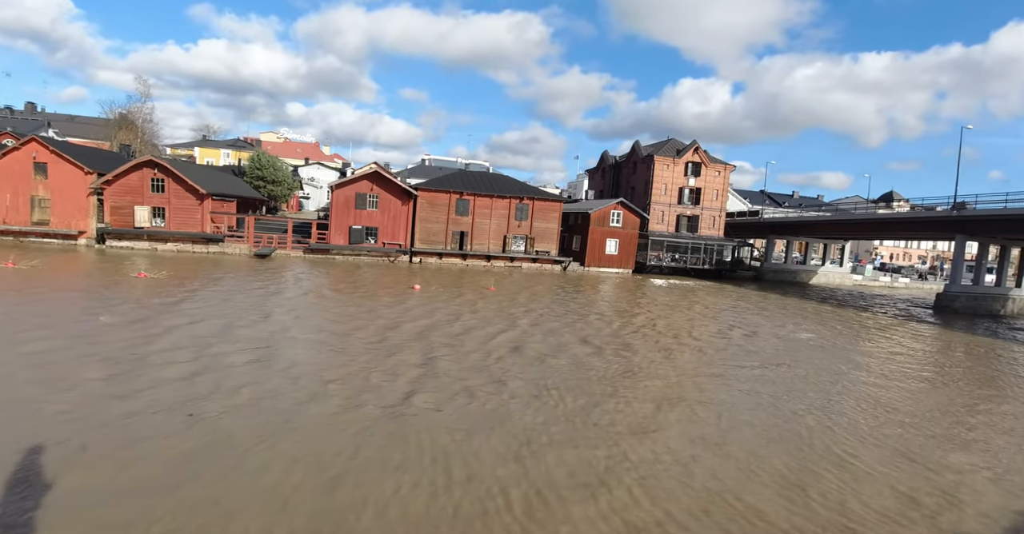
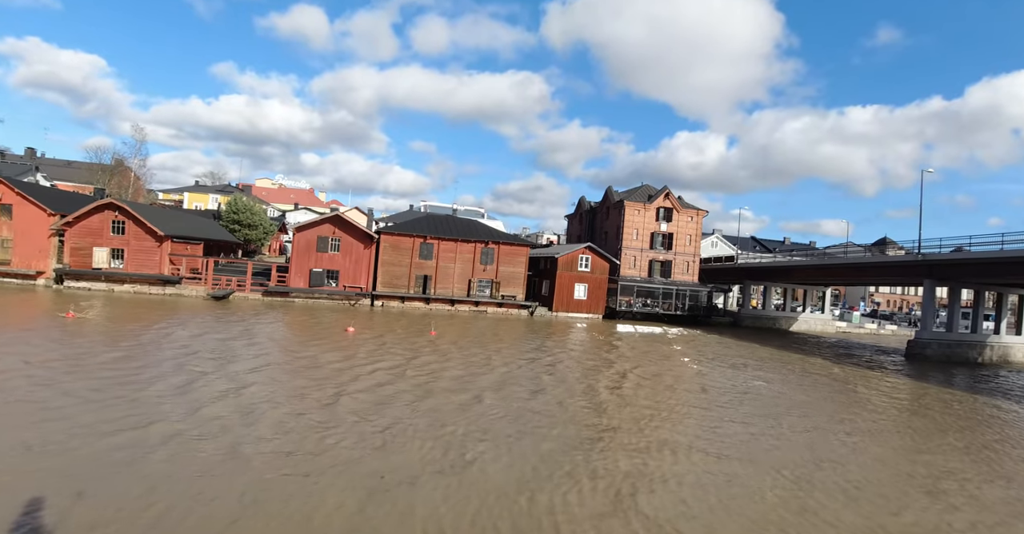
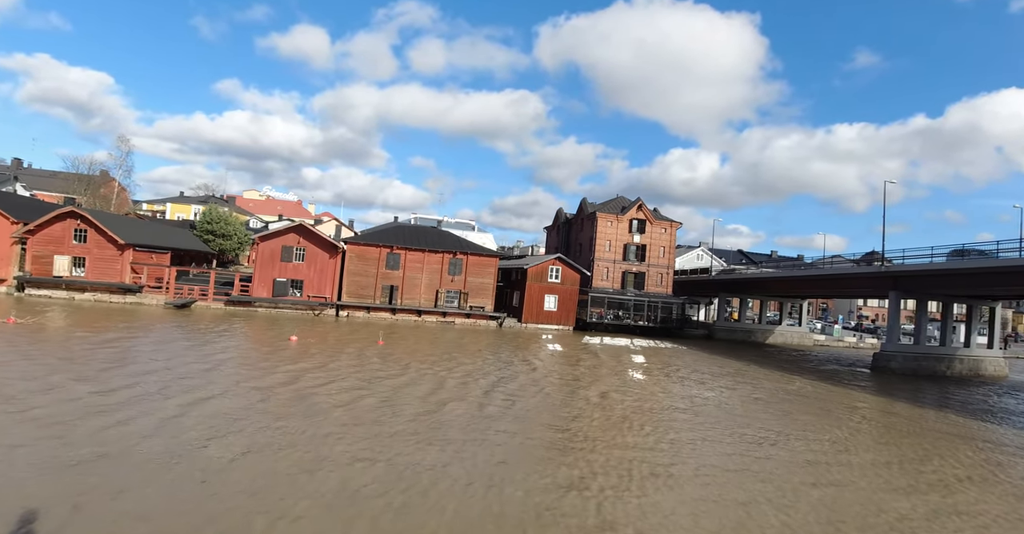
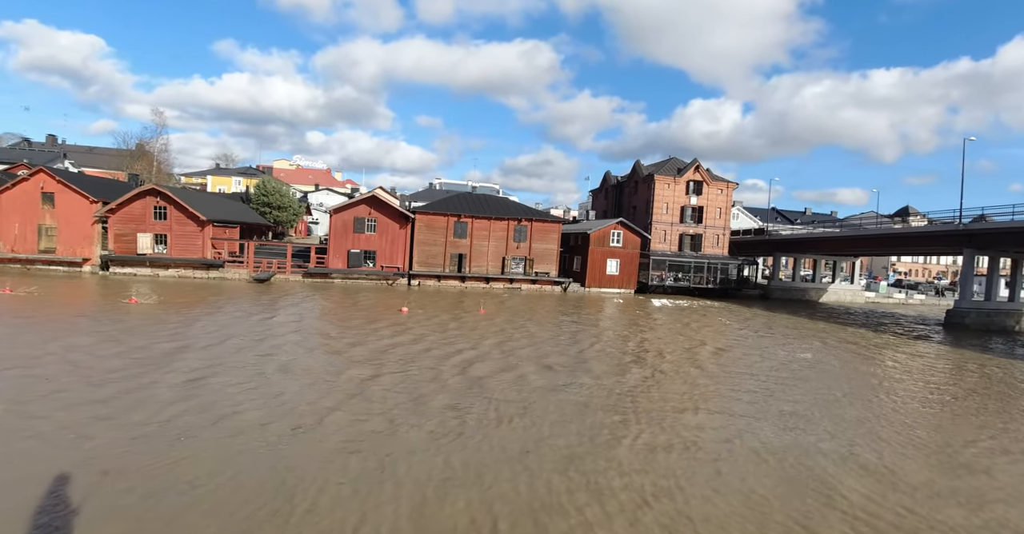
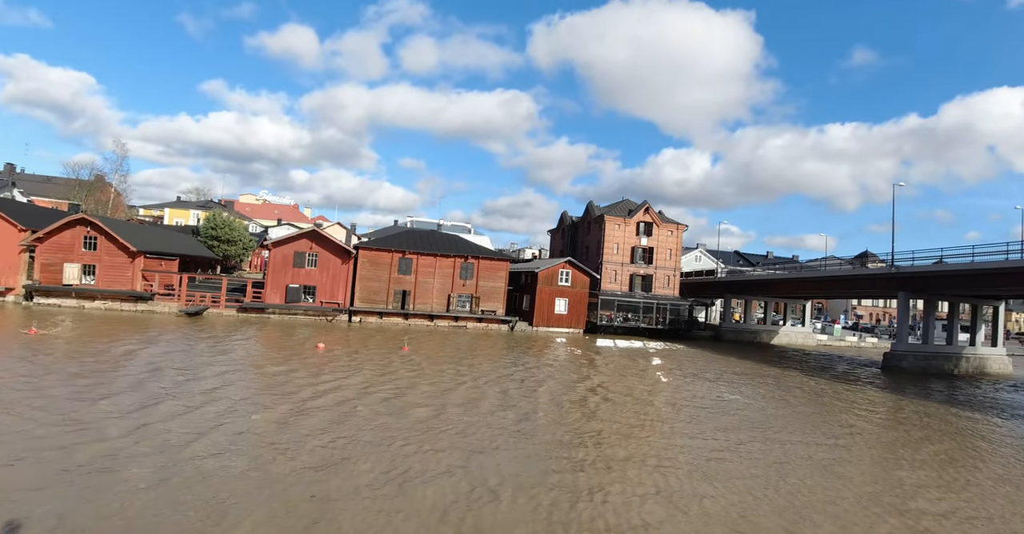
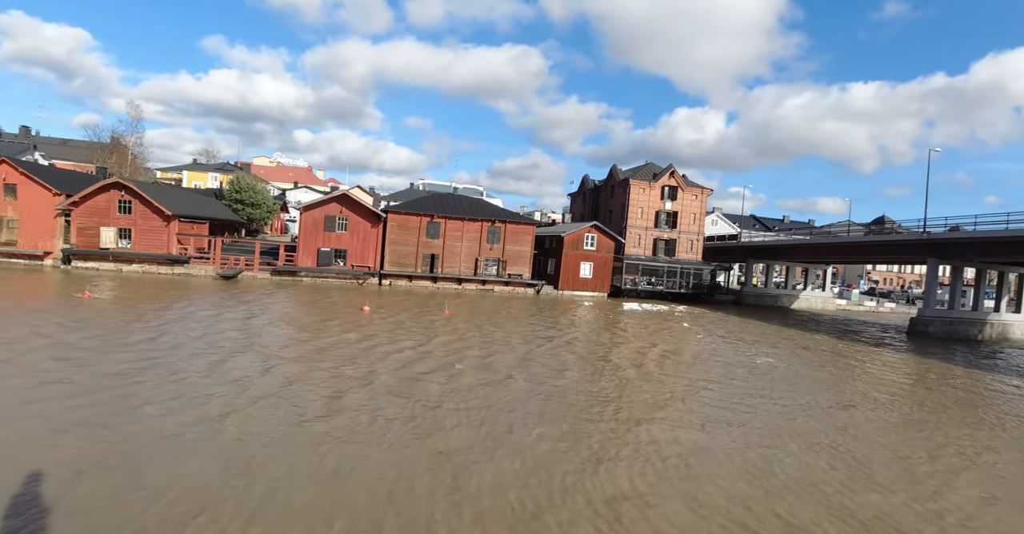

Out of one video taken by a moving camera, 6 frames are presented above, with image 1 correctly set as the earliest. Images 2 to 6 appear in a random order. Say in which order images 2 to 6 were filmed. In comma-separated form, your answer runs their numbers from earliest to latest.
4, 6, 2, 5, 3
